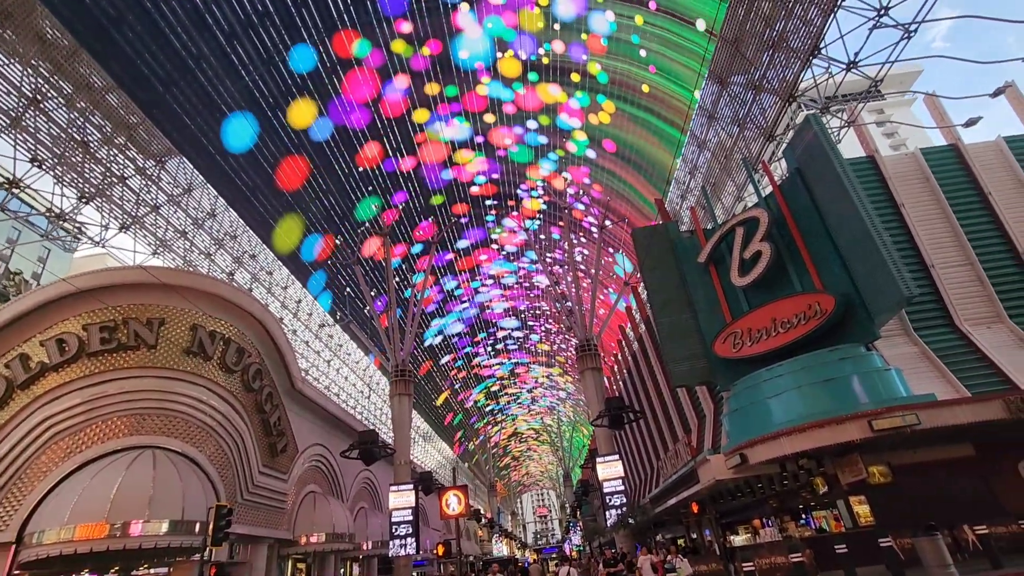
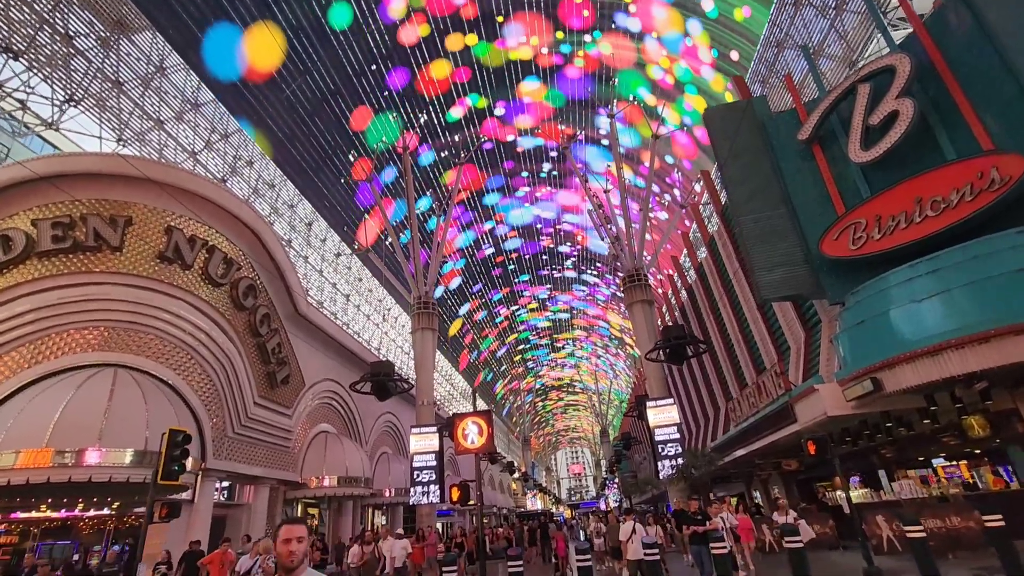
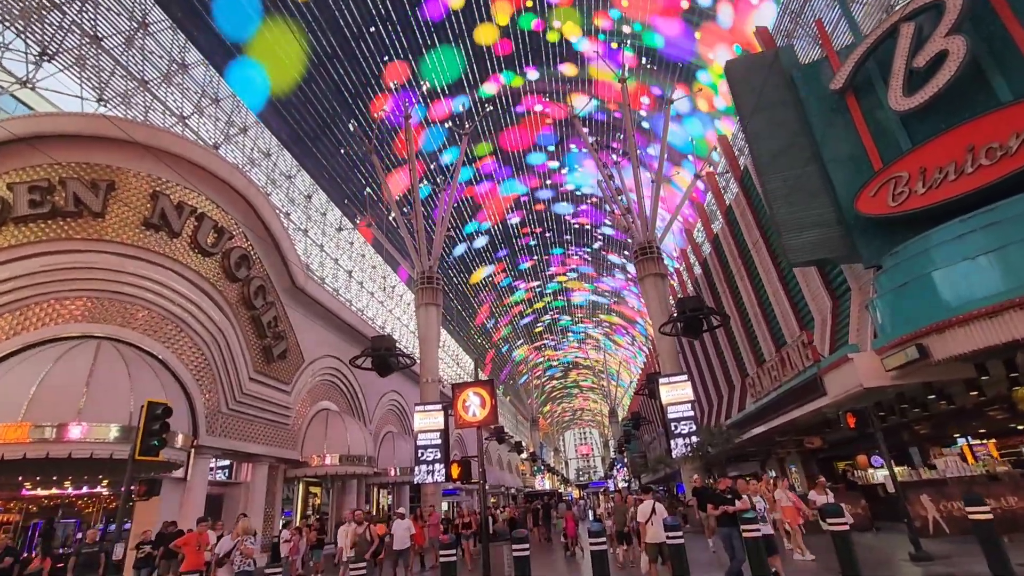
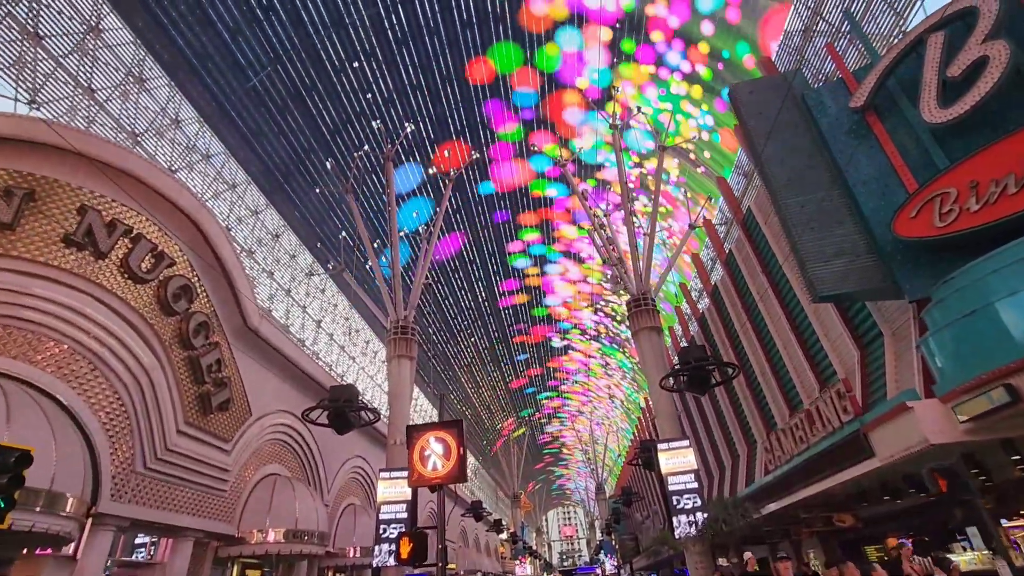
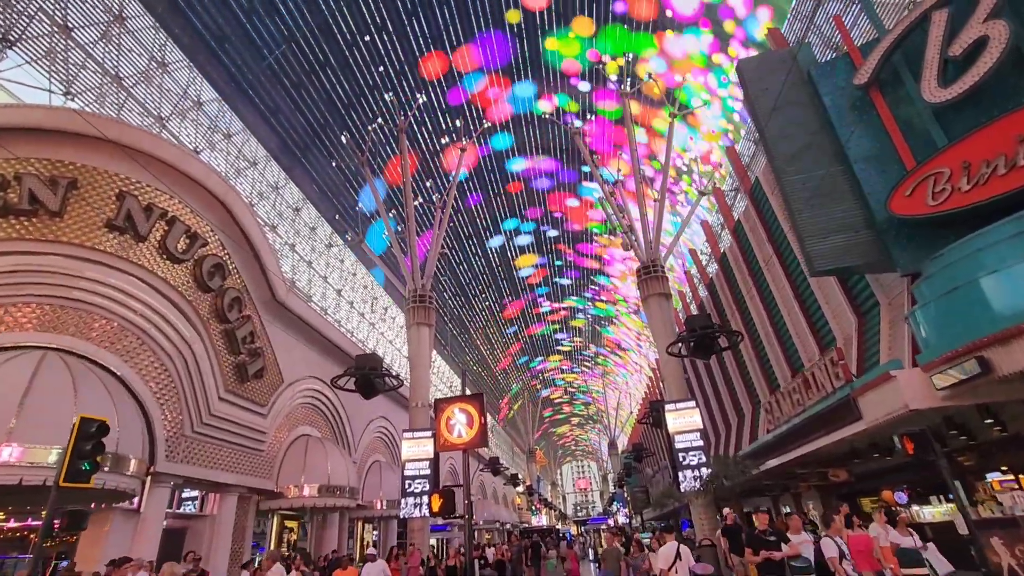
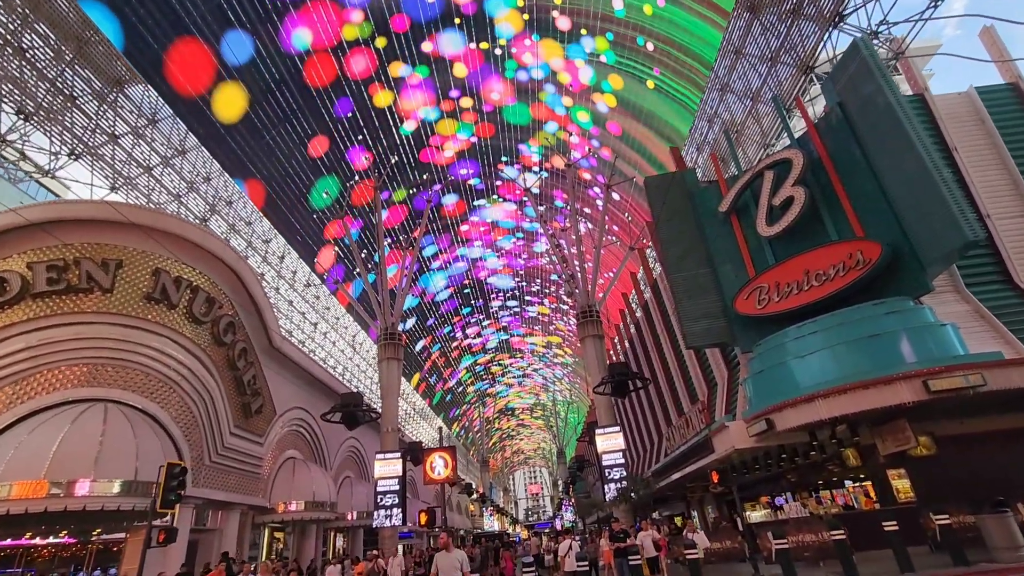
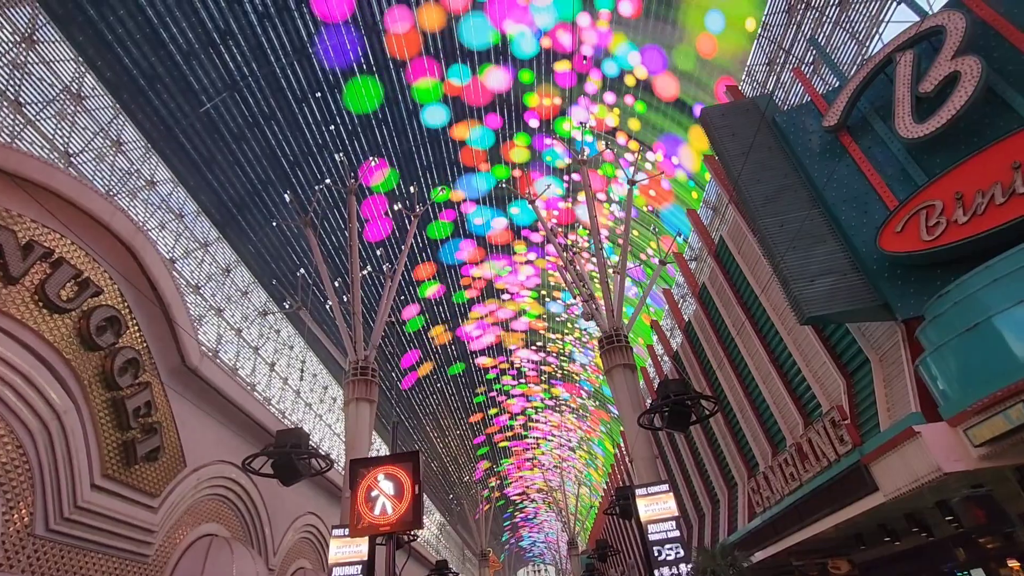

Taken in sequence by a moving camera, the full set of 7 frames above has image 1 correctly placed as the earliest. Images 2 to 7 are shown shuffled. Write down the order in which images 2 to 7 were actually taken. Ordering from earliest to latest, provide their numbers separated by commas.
6, 2, 3, 5, 4, 7
